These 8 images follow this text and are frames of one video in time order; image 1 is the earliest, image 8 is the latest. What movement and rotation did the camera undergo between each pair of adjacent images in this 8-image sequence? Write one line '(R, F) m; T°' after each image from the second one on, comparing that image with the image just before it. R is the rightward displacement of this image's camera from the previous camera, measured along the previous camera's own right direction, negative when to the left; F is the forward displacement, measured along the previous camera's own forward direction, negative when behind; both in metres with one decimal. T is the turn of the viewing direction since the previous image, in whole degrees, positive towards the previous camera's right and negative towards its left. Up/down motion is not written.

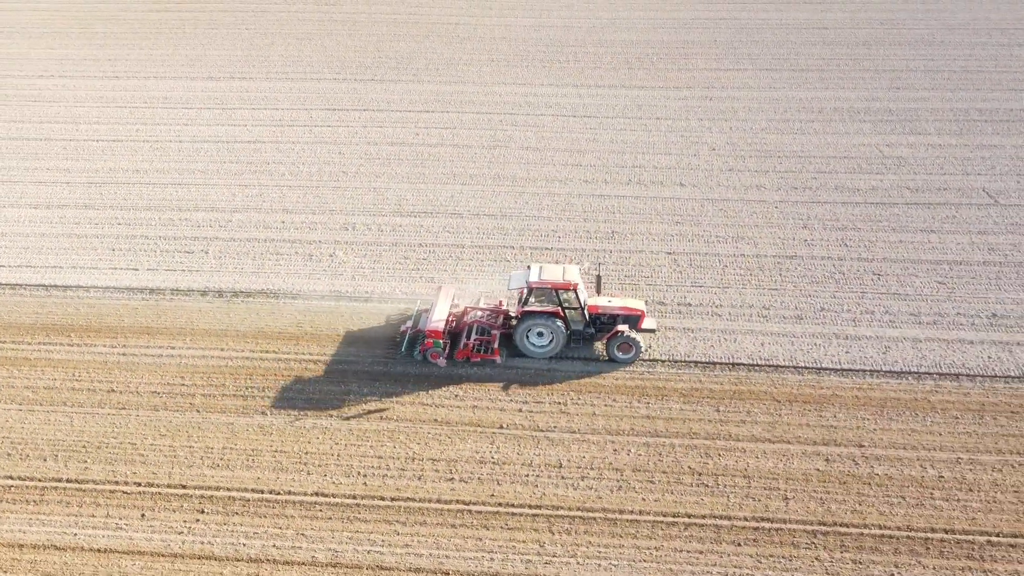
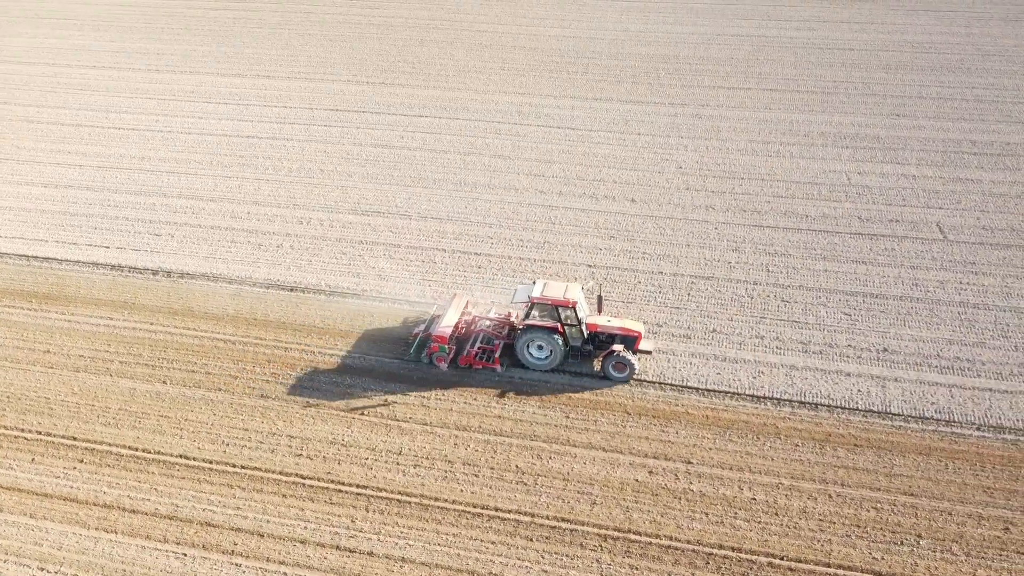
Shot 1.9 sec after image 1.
(+2.6, -0.5) m; -7°
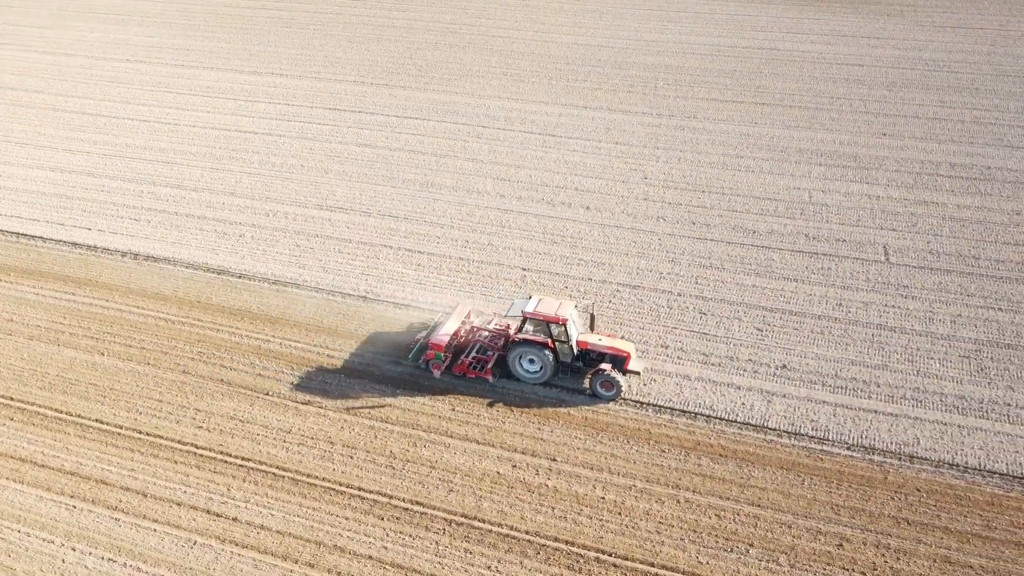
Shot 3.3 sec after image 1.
(+2.1, -0.5) m; -5°
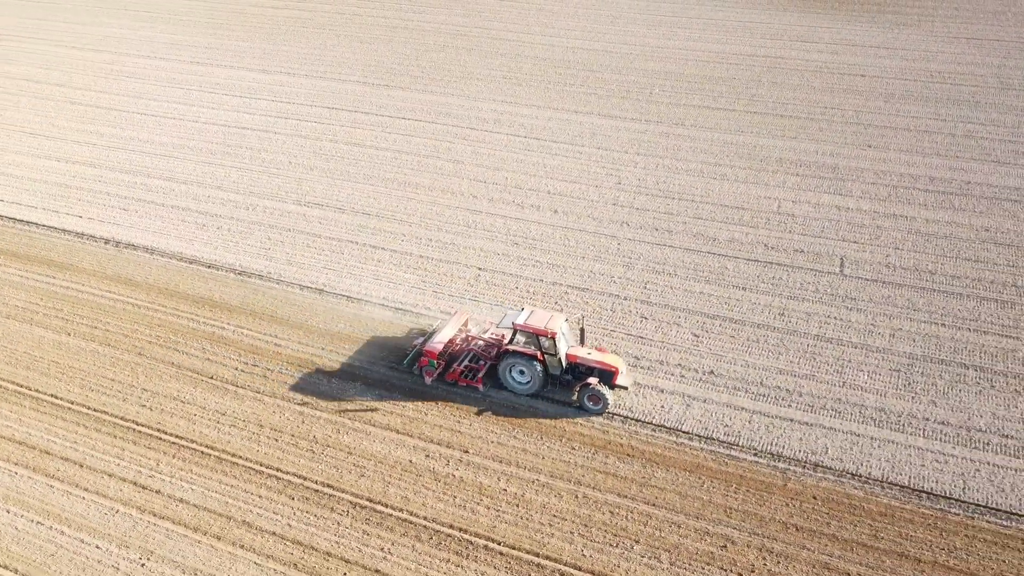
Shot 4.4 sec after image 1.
(+1.5, -0.4) m; -3°
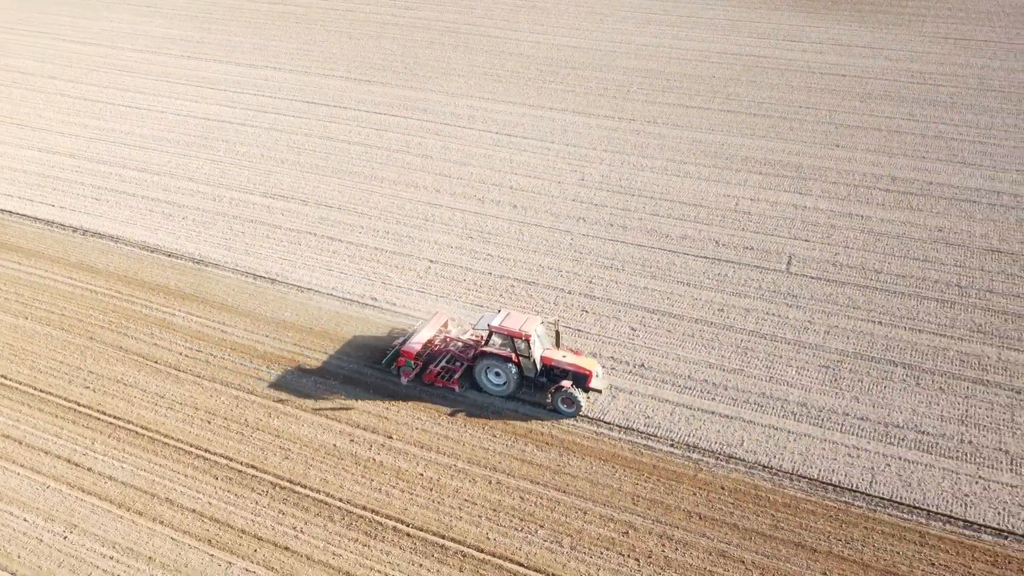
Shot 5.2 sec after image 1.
(+1.2, -0.2) m; -1°
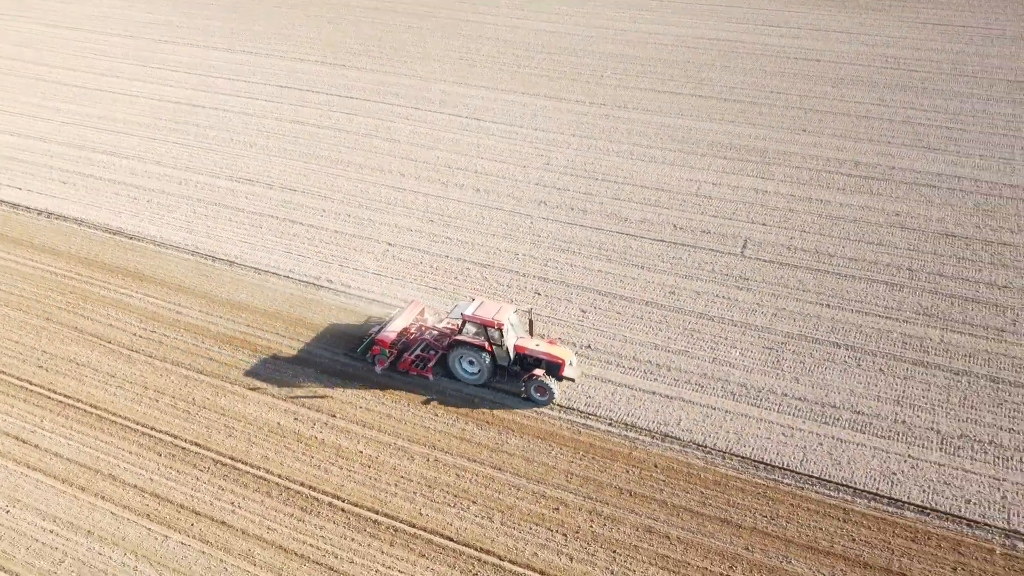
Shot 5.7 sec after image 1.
(+0.8, -0.1) m; 0°
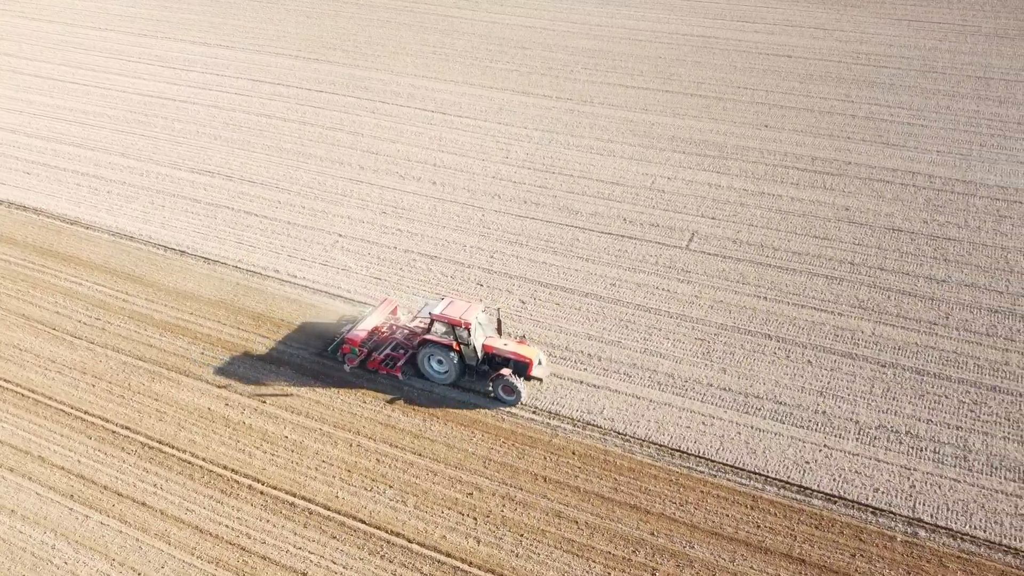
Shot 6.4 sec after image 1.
(+1.0, -0.2) m; -1°
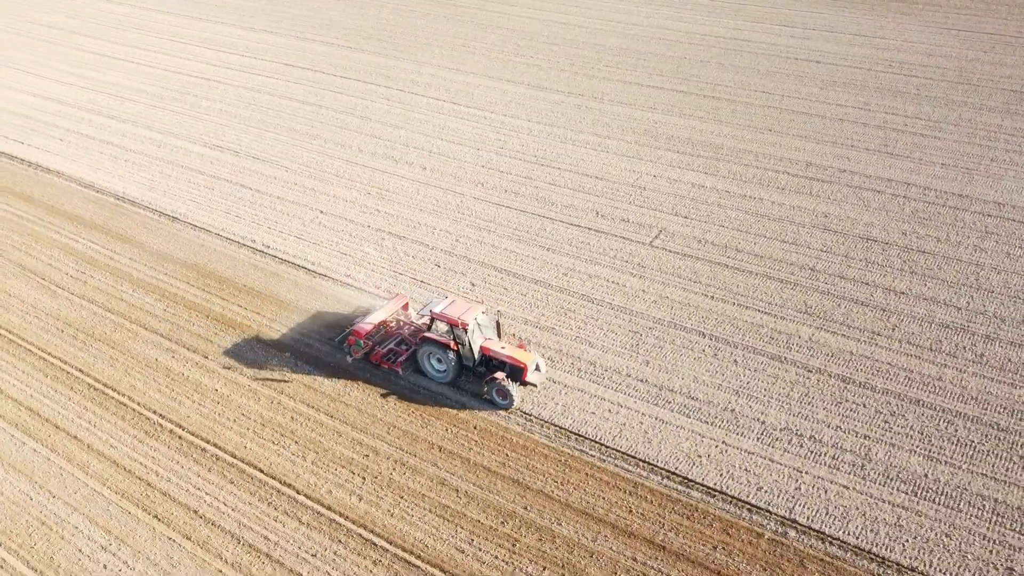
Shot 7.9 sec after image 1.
(+2.1, -0.3) m; -6°
